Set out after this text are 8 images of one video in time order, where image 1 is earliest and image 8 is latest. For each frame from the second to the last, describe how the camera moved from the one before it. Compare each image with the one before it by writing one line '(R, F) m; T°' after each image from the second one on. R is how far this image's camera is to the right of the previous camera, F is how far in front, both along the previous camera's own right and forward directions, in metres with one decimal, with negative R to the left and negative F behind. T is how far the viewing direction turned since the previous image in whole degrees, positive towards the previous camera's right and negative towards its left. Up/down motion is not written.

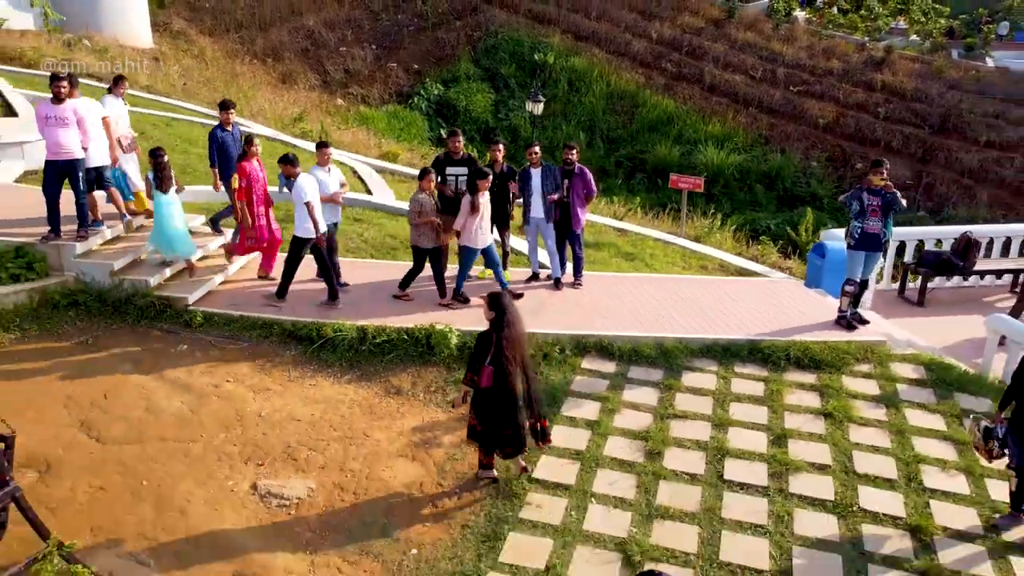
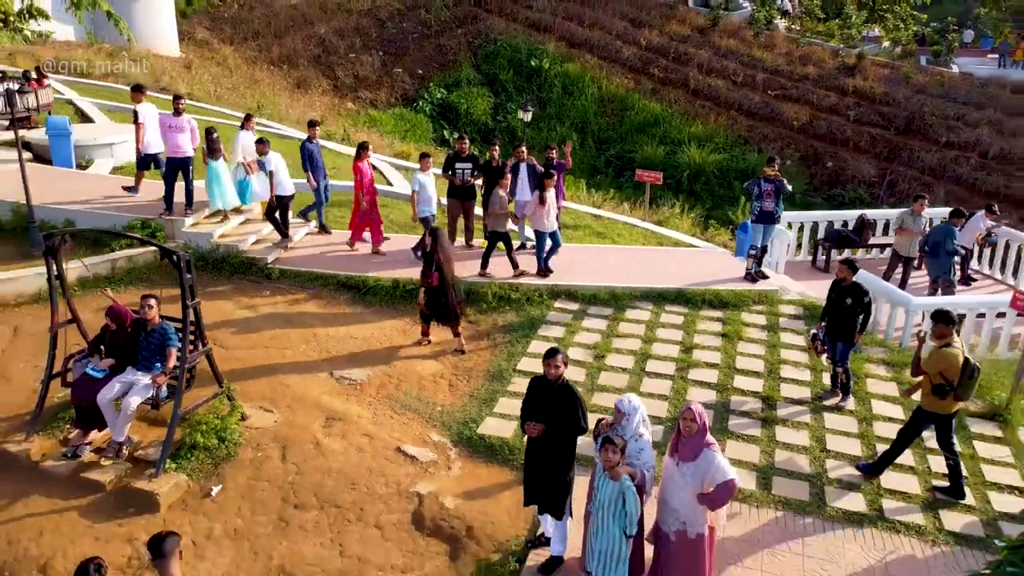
(+0.1, -2.4) m; 0°
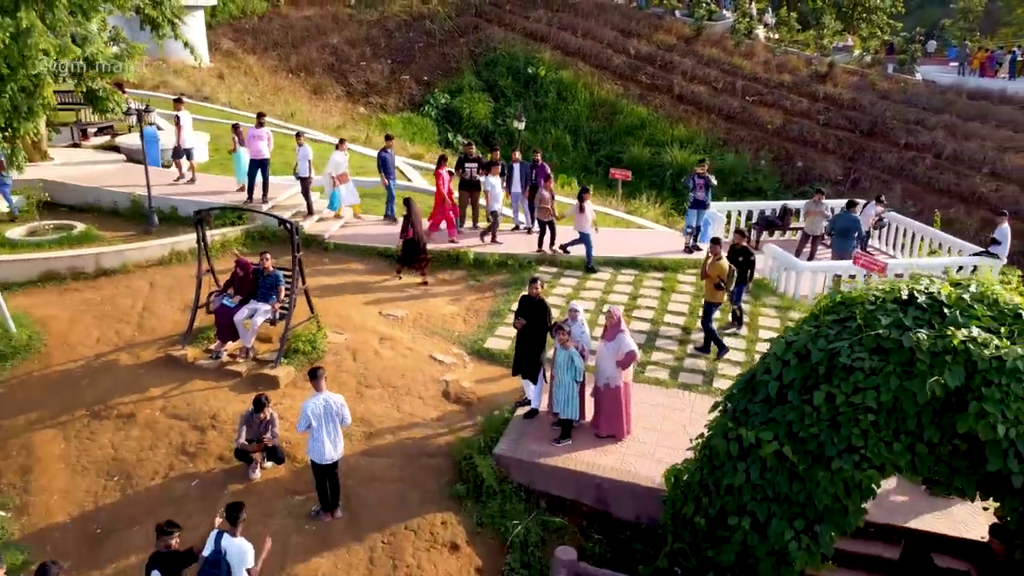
(0.0, -3.0) m; 0°
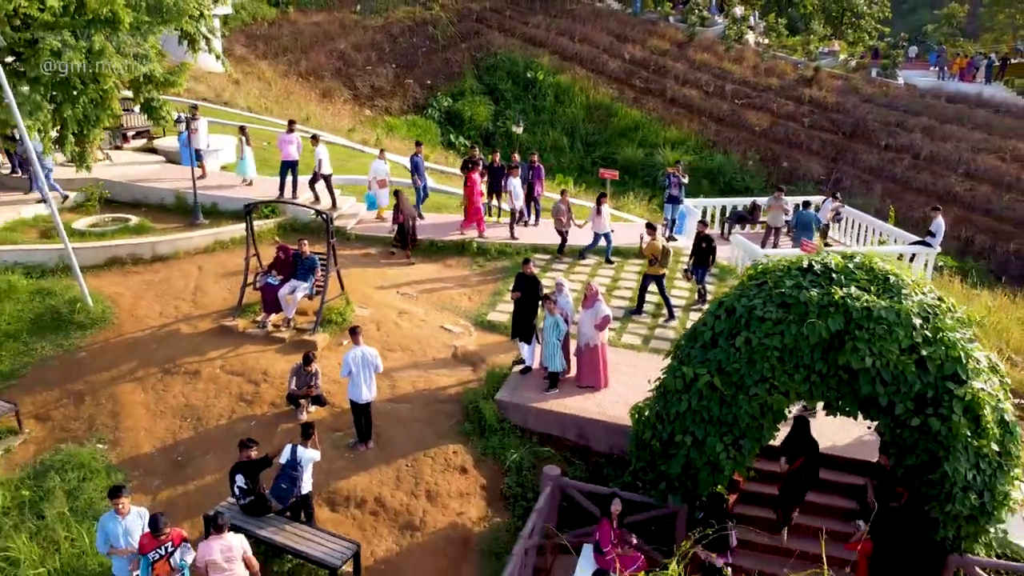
(0.0, -1.7) m; 0°
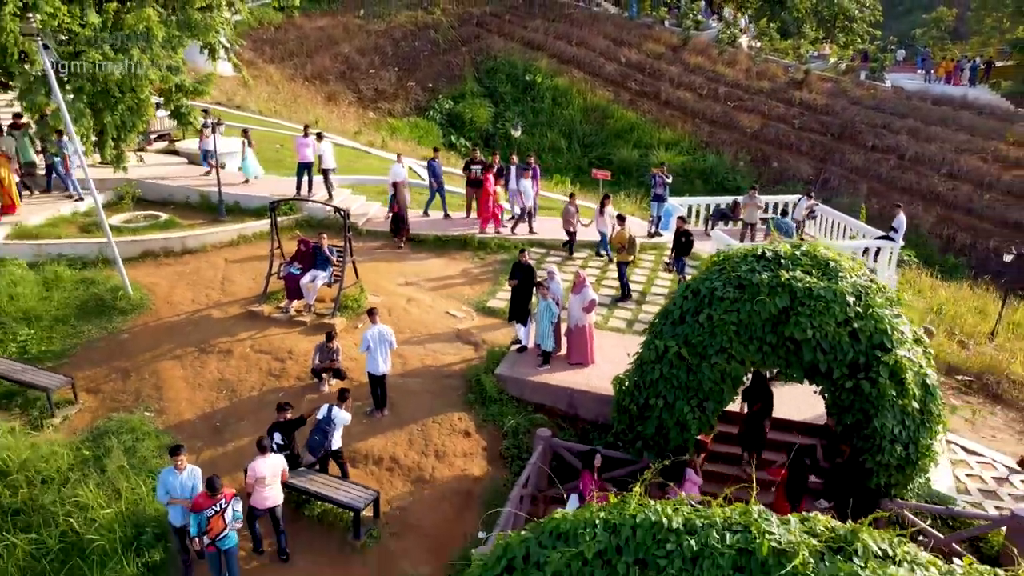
(0.0, -1.2) m; 0°
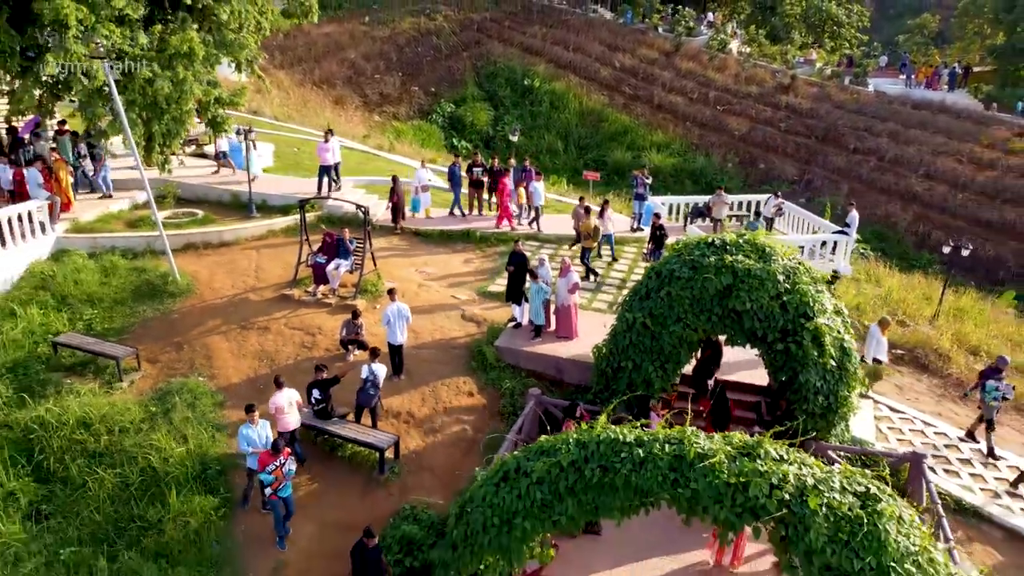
(0.0, -1.9) m; 0°
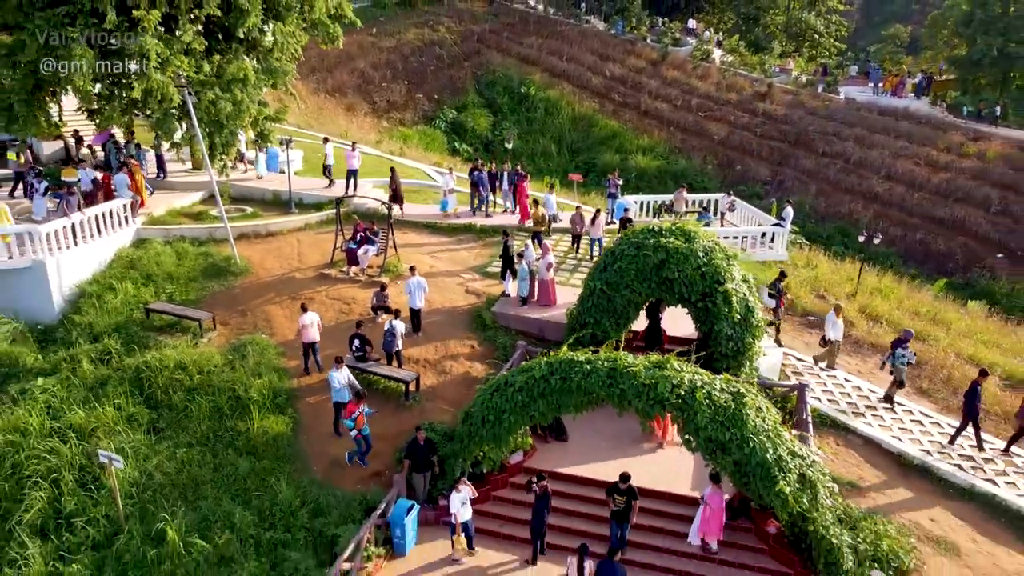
(+0.1, -3.5) m; 0°
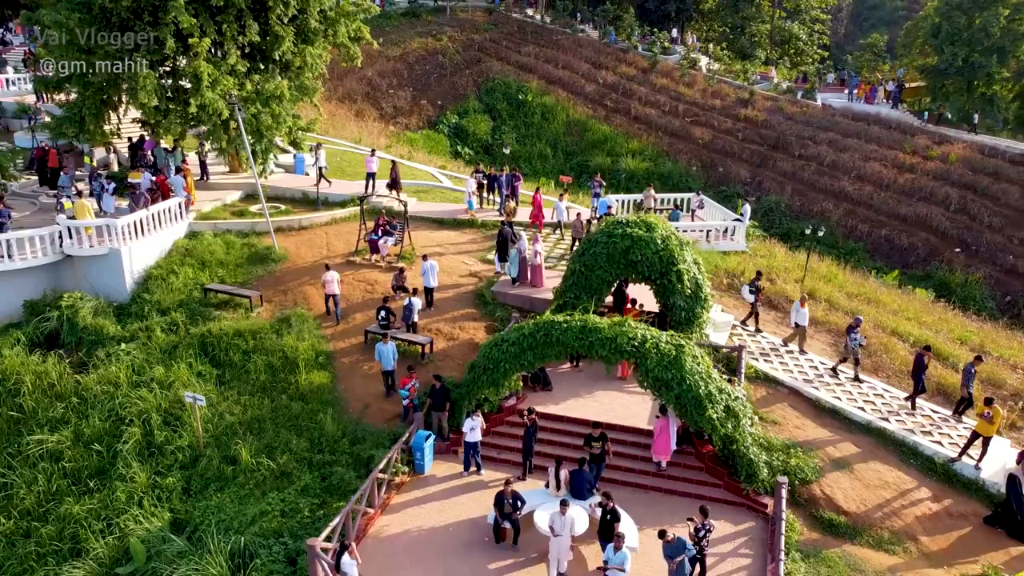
(+0.1, -3.2) m; 0°
